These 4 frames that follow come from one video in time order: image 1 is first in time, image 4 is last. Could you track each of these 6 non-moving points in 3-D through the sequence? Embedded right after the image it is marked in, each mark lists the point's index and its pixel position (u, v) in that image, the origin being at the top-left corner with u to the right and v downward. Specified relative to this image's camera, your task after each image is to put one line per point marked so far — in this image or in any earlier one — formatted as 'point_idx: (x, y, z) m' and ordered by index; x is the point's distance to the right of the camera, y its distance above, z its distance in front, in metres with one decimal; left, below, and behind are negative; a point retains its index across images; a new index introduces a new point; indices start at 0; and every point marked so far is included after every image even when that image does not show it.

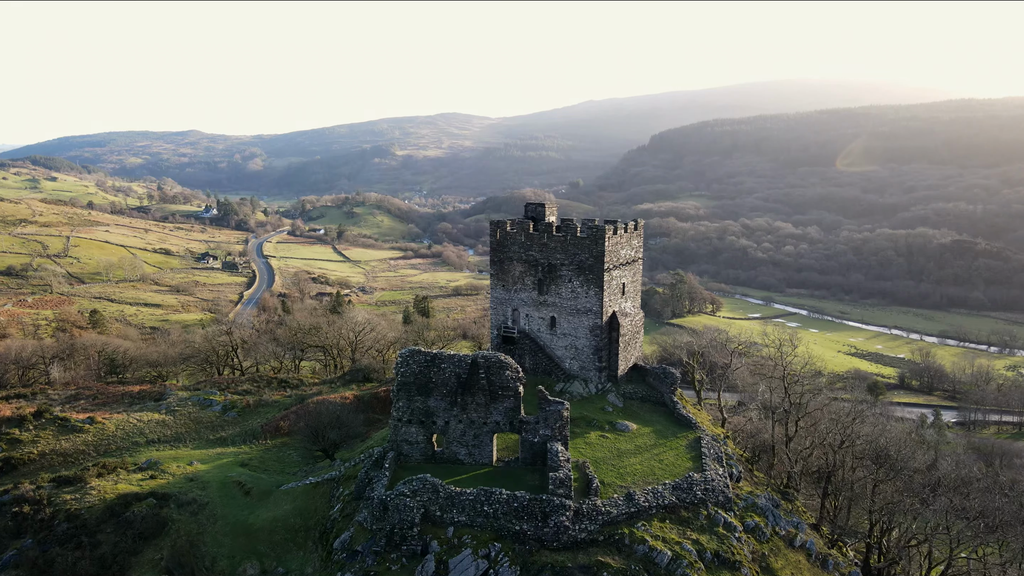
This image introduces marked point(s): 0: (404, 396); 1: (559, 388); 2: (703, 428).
0: (-3.1, -3.1, +15.0) m
1: (+1.7, -3.6, +18.5) m
2: (+6.5, -4.8, +17.7) m
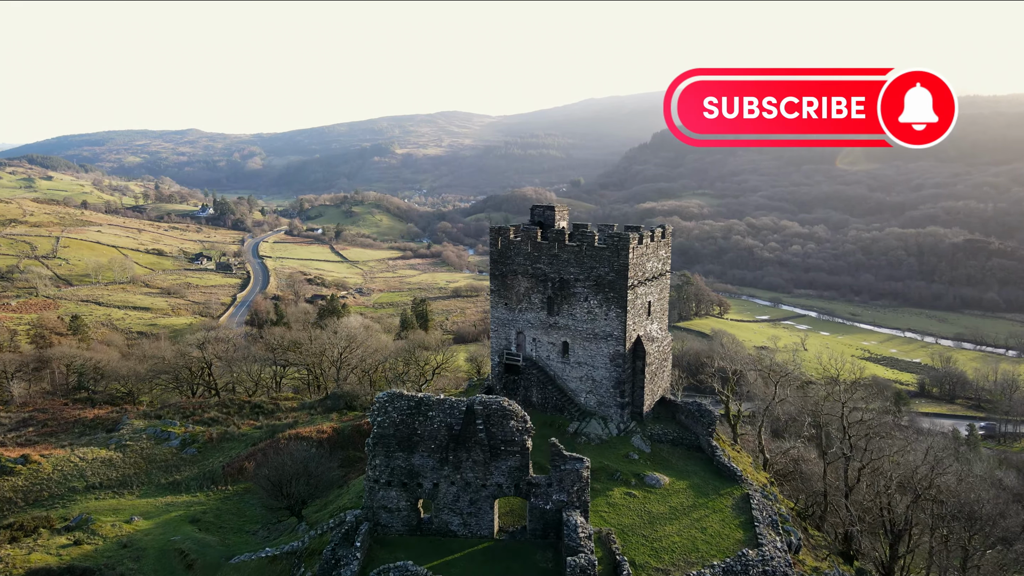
0: (-3.0, -3.8, +11.9) m
1: (+1.8, -4.2, +15.4) m
2: (+6.7, -5.4, +14.6) m
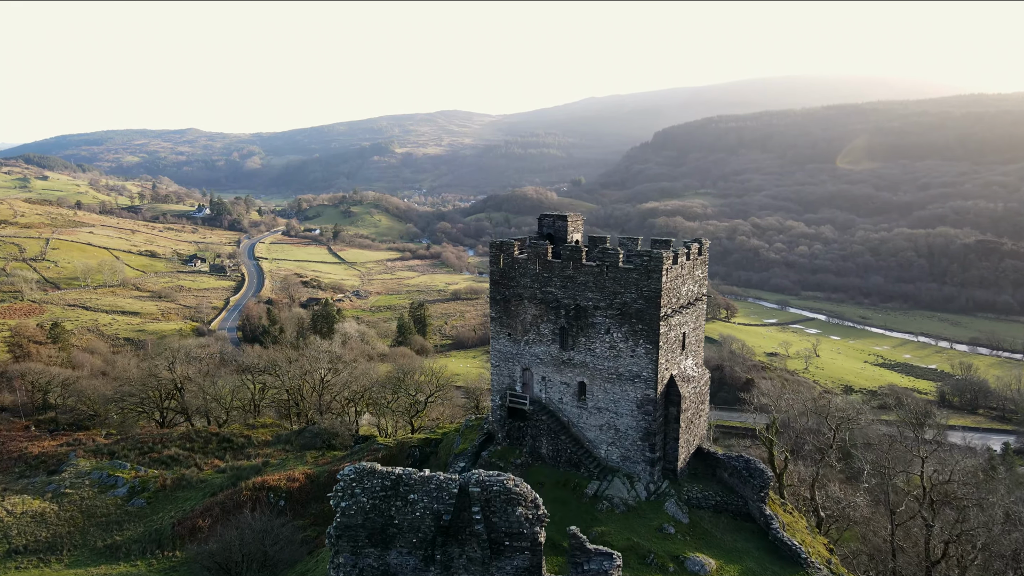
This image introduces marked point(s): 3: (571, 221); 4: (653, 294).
0: (-2.9, -4.5, +9.0) m
1: (+1.9, -4.9, +12.5) m
2: (+6.8, -6.1, +11.7) m
3: (+1.7, +1.9, +14.6) m
4: (+3.3, -0.1, +12.0) m
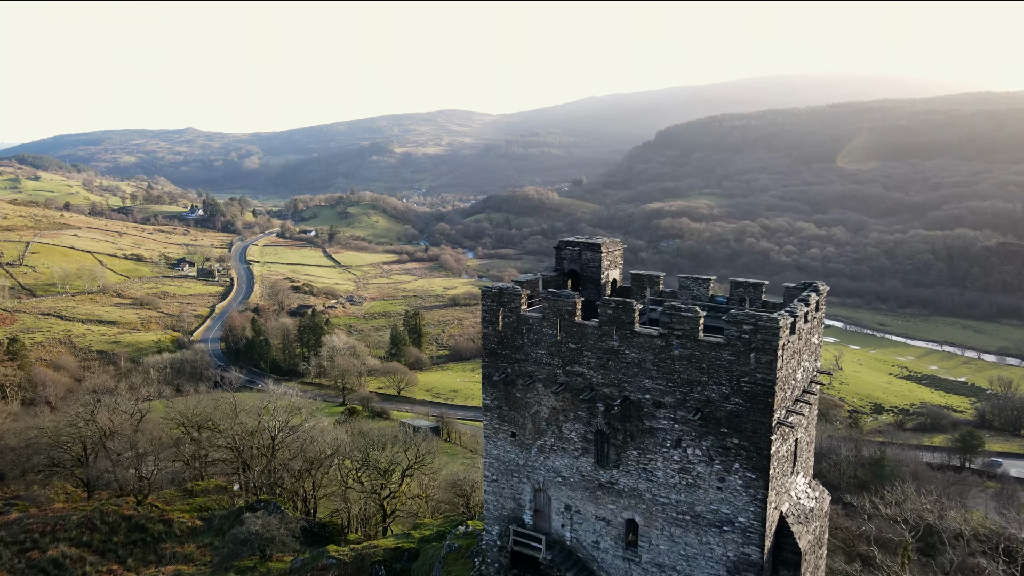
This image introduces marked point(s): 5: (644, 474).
0: (-2.8, -5.7, +3.9) m
1: (+2.0, -6.1, +7.4) m
2: (+6.9, -7.3, +6.6) m
3: (+1.7, +0.6, +9.4) m
4: (+3.4, -1.4, +6.9) m
5: (+2.0, -2.8, +7.8) m
